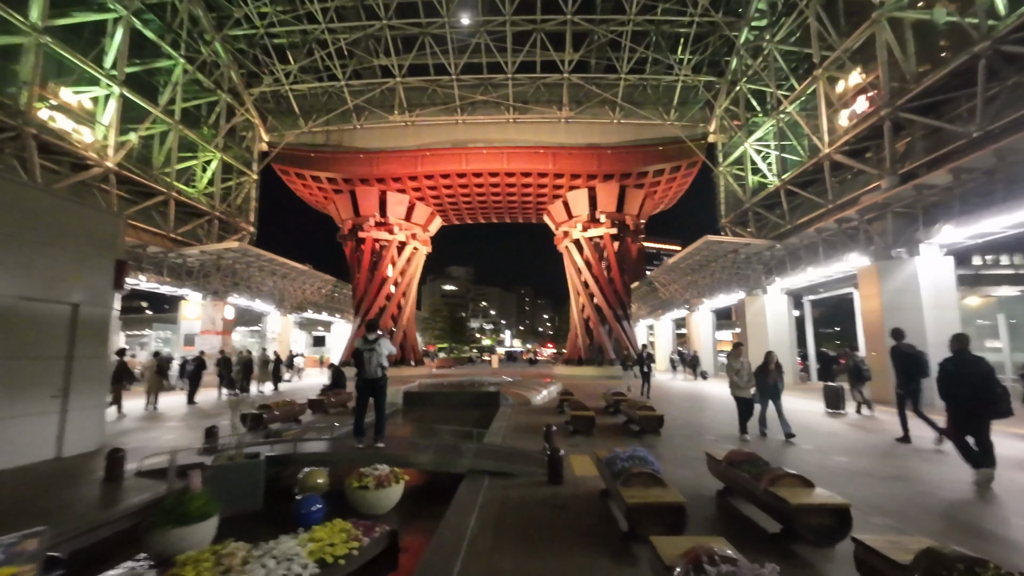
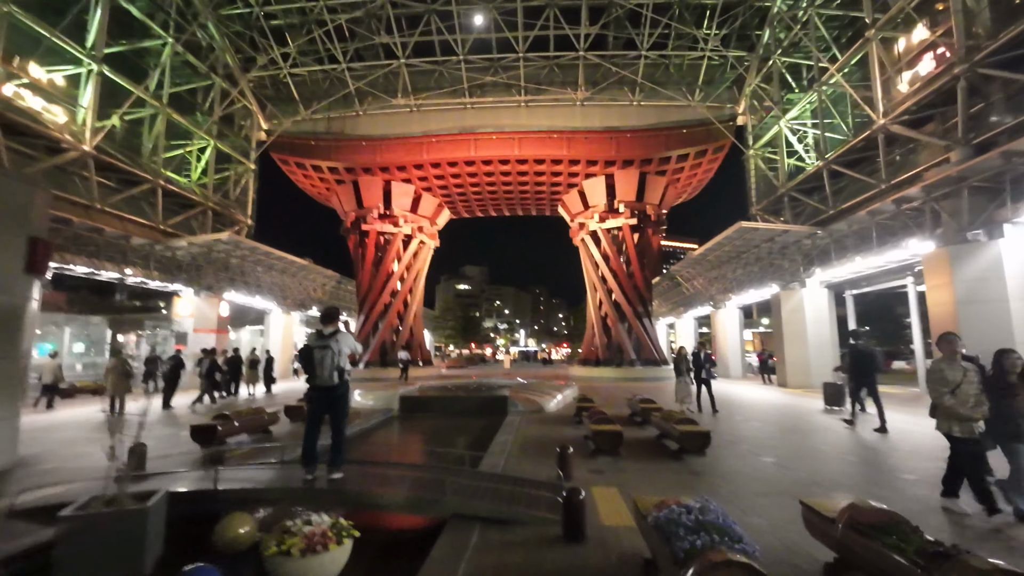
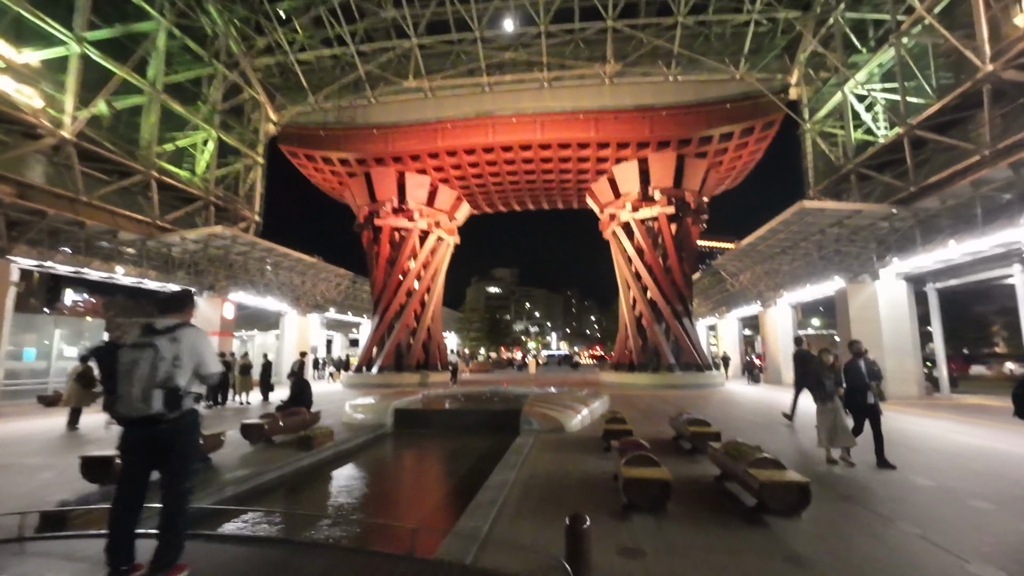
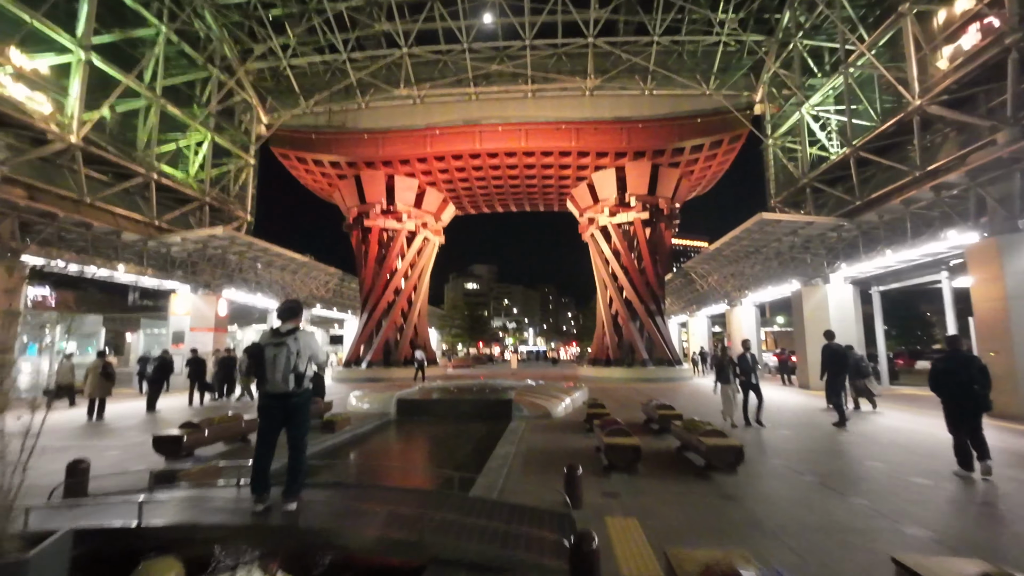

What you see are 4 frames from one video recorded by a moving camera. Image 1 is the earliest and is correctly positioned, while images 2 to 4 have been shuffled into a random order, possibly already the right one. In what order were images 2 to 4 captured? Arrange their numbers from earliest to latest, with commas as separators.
2, 4, 3
